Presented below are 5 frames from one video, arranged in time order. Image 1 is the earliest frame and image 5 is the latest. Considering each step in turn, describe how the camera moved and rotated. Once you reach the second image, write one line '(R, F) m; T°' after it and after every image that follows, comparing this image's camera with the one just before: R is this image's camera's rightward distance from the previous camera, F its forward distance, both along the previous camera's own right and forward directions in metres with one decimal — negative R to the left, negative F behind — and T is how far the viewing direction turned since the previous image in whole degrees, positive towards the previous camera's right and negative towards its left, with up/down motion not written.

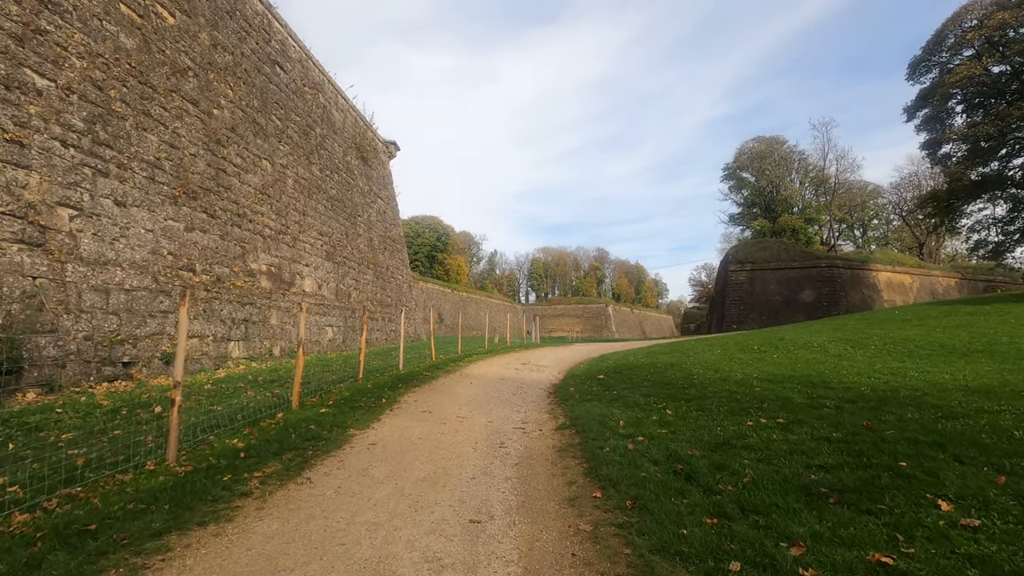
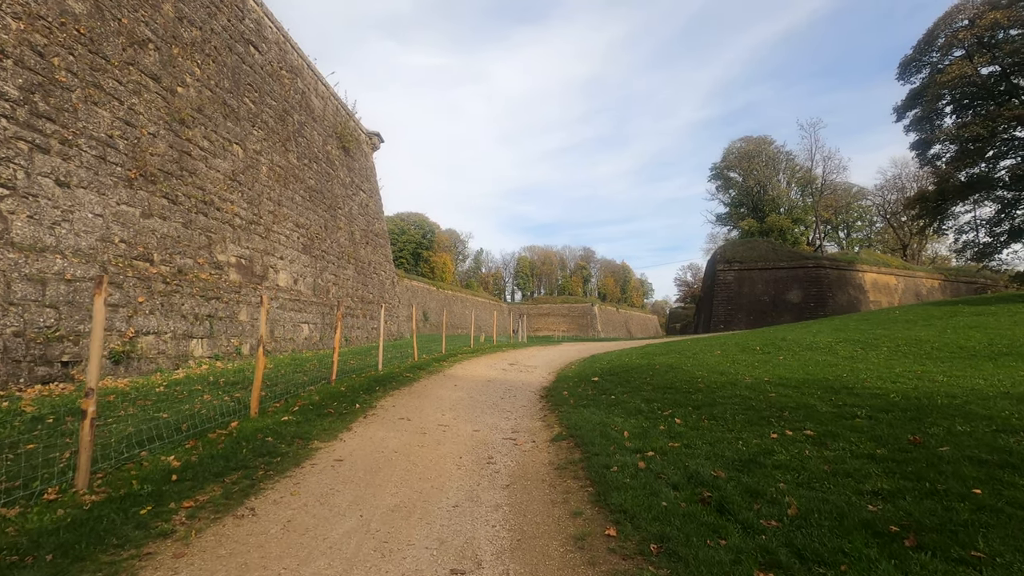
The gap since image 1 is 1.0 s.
(-0.1, +0.9) m; +2°
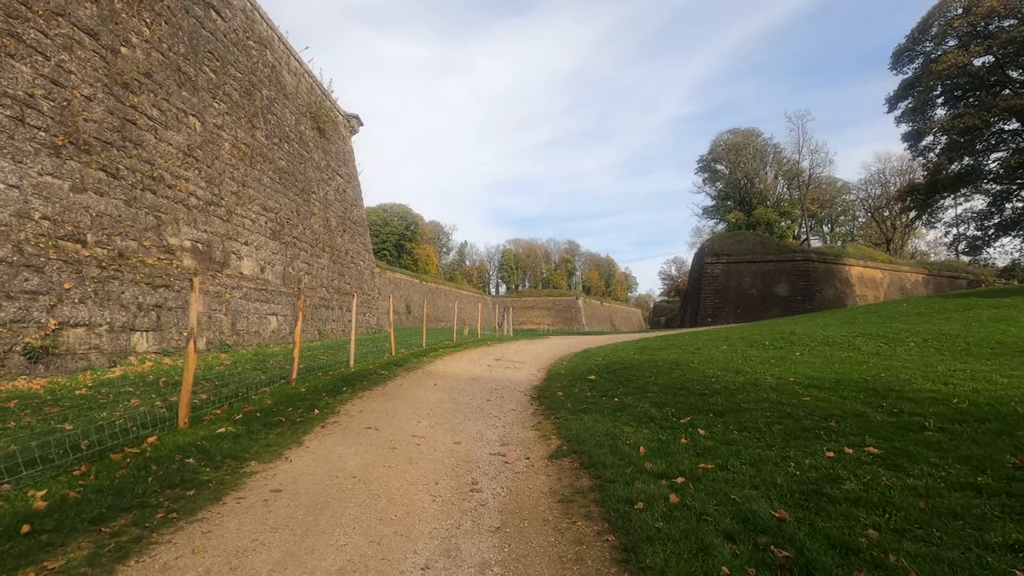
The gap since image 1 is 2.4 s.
(-0.1, +1.2) m; +2°
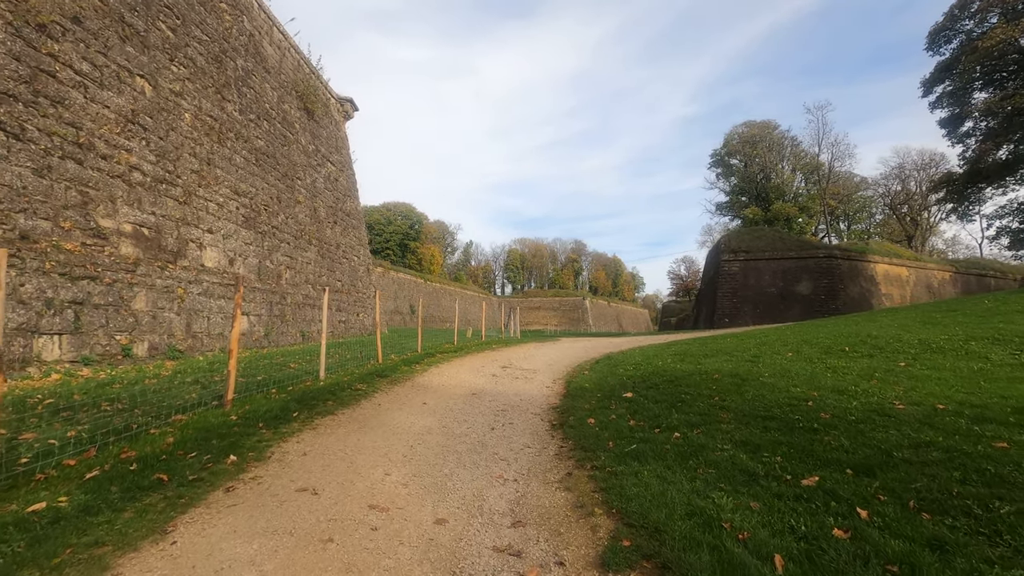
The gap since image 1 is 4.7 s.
(-0.1, +2.2) m; -1°
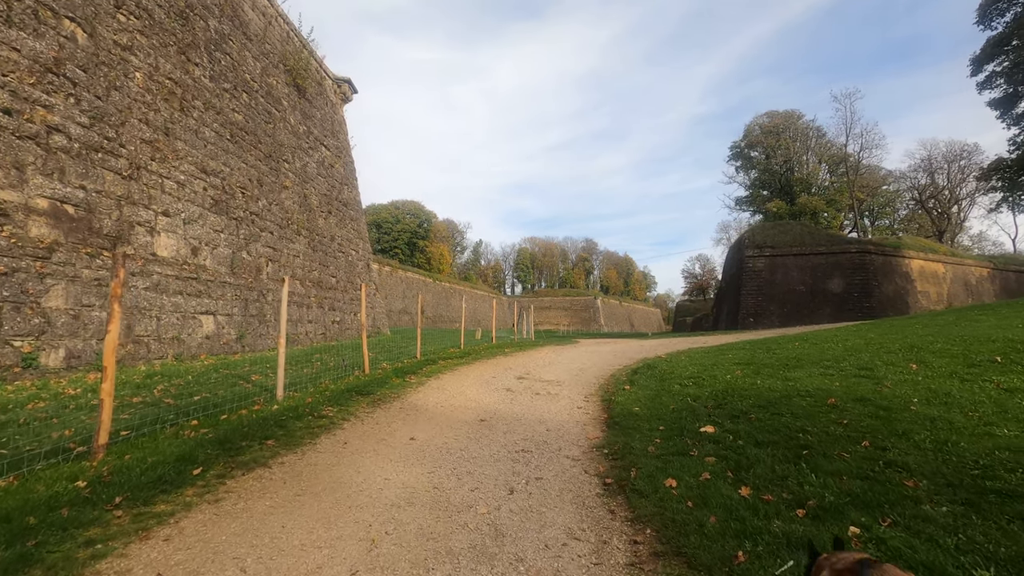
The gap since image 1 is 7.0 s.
(-0.2, +2.3) m; -1°
